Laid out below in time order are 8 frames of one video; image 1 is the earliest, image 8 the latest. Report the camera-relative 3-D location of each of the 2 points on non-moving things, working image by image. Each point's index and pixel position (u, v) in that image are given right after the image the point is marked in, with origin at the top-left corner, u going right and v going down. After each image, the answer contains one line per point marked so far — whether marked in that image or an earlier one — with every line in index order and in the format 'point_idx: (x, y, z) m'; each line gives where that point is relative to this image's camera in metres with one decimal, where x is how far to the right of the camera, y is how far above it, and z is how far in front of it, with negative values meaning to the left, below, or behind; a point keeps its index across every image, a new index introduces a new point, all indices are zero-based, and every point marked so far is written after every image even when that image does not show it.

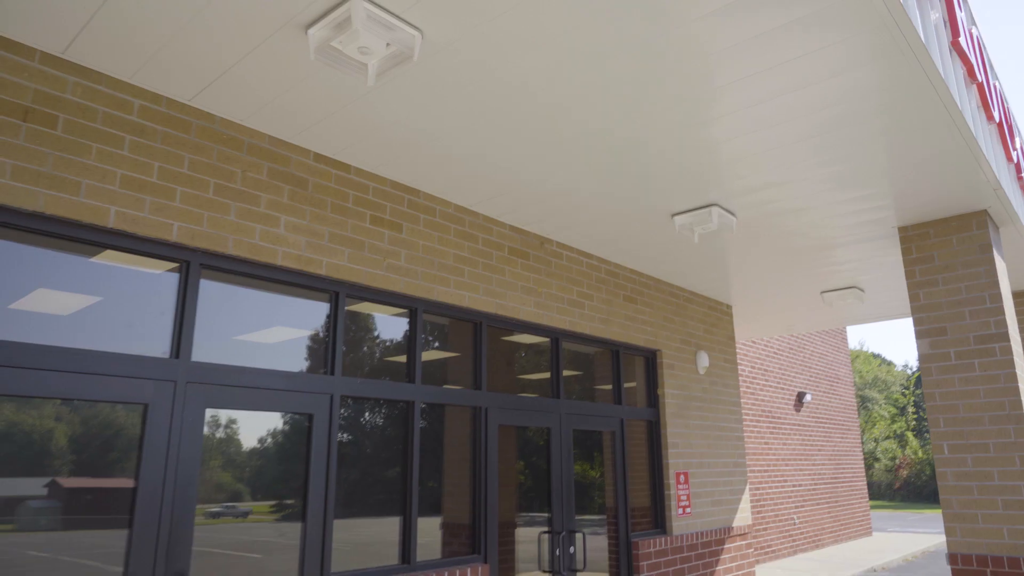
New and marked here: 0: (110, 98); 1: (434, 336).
0: (-2.0, +1.0, +3.5) m
1: (-0.6, -0.3, +5.1) m
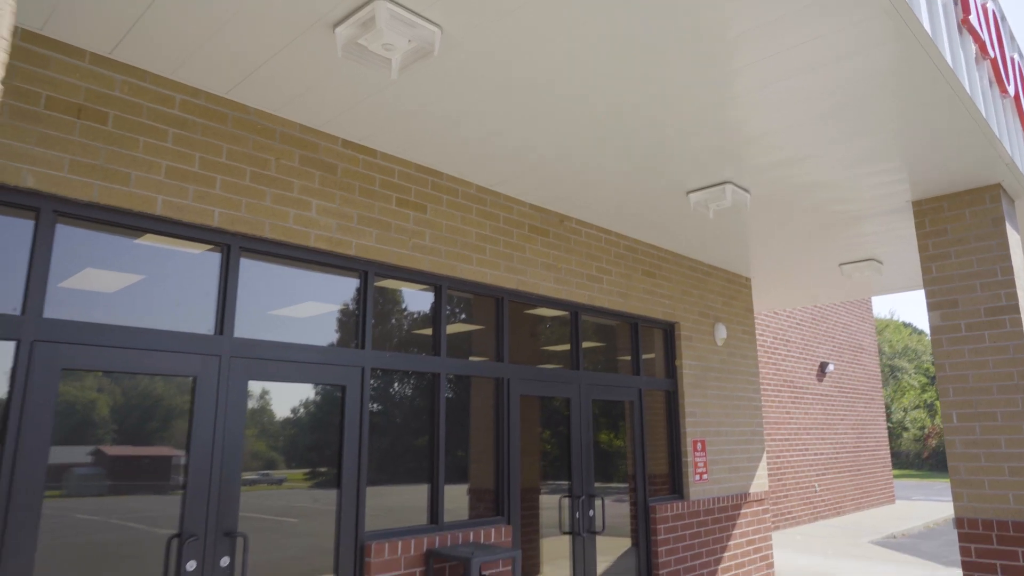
0: (-2.0, +1.1, +3.8) m
1: (-0.4, -0.2, +5.4) m
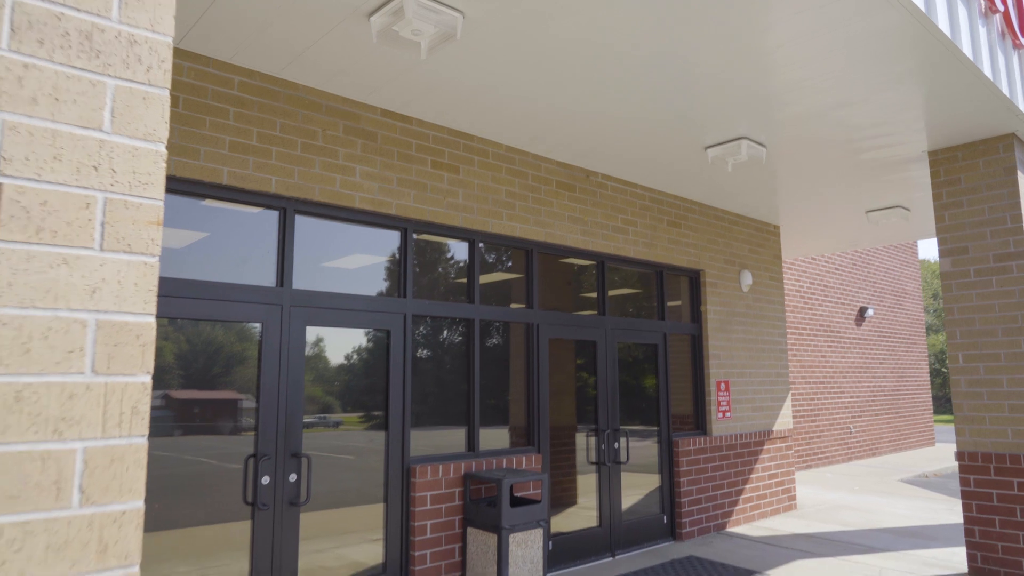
0: (-1.8, +1.3, +4.3) m
1: (-0.2, +0.2, +5.9) m
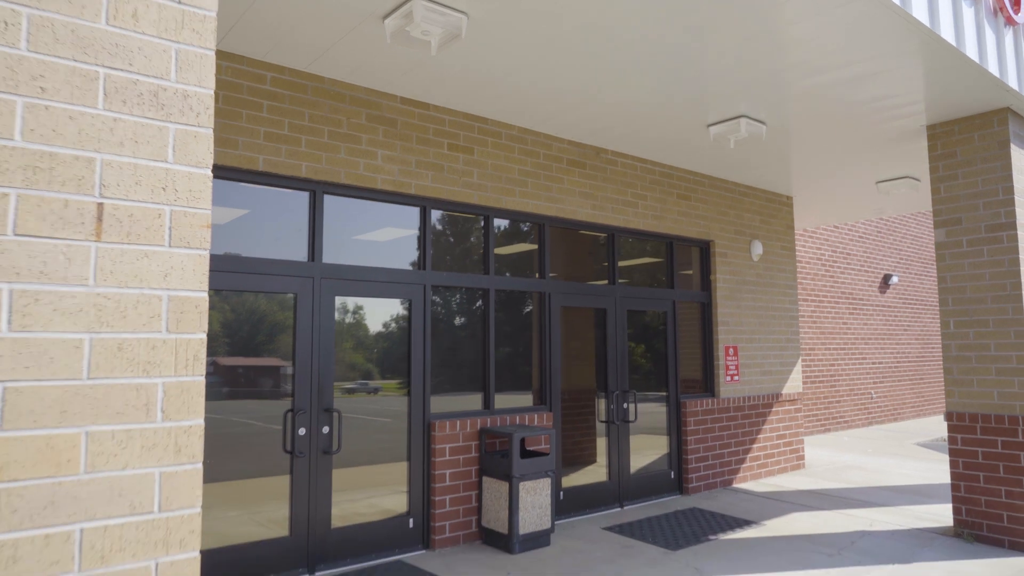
0: (-1.8, +1.5, +4.8) m
1: (-0.1, +0.5, +6.3) m
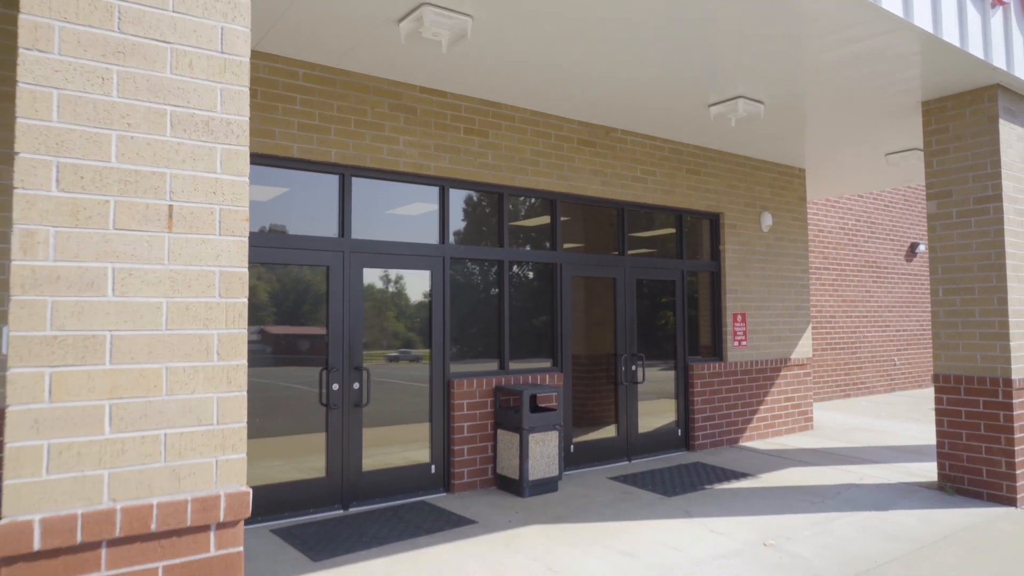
0: (-1.8, +1.7, +5.4) m
1: (+0.1, +0.8, +6.9) m
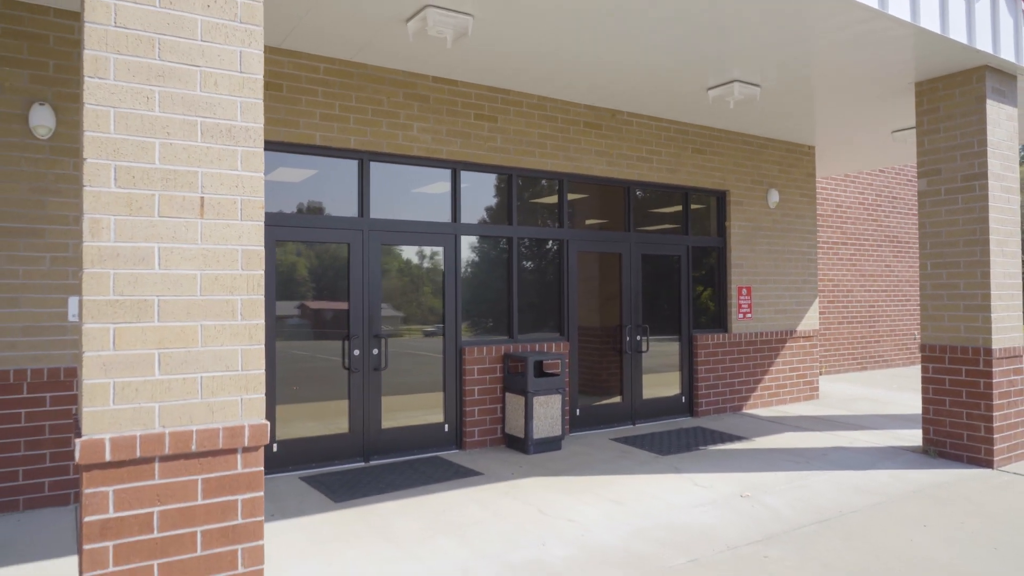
0: (-1.7, +1.9, +6.0) m
1: (+0.2, +1.0, +7.4) m
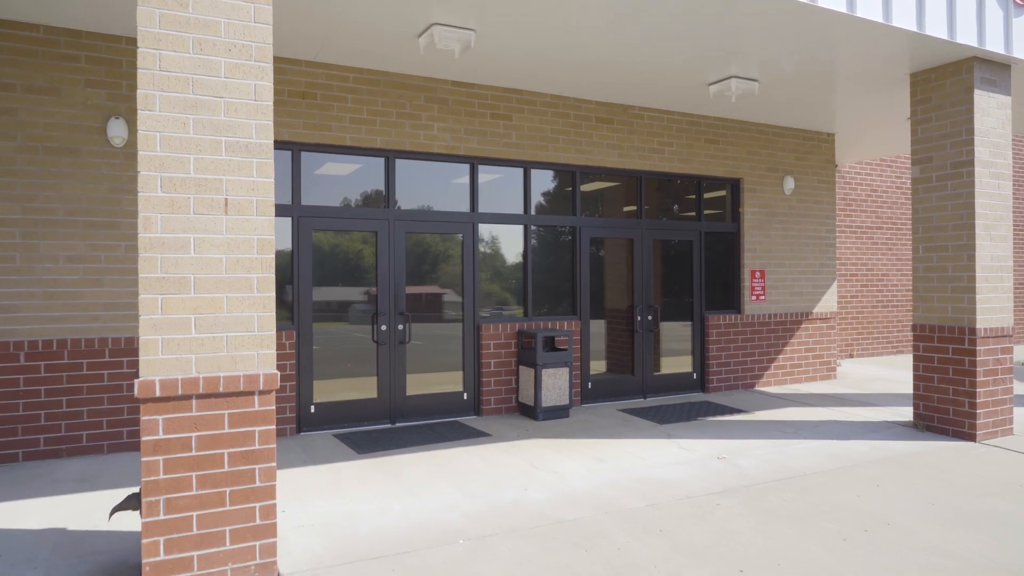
0: (-1.7, +2.1, +6.8) m
1: (+0.3, +1.2, +8.0) m
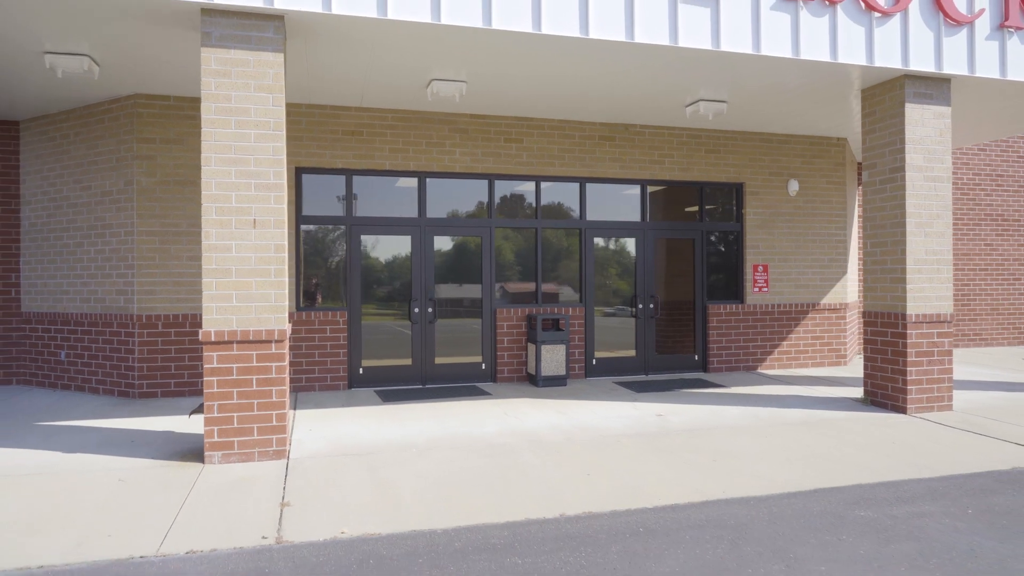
0: (-1.7, +2.2, +8.9) m
1: (+0.6, +1.3, +9.7) m
